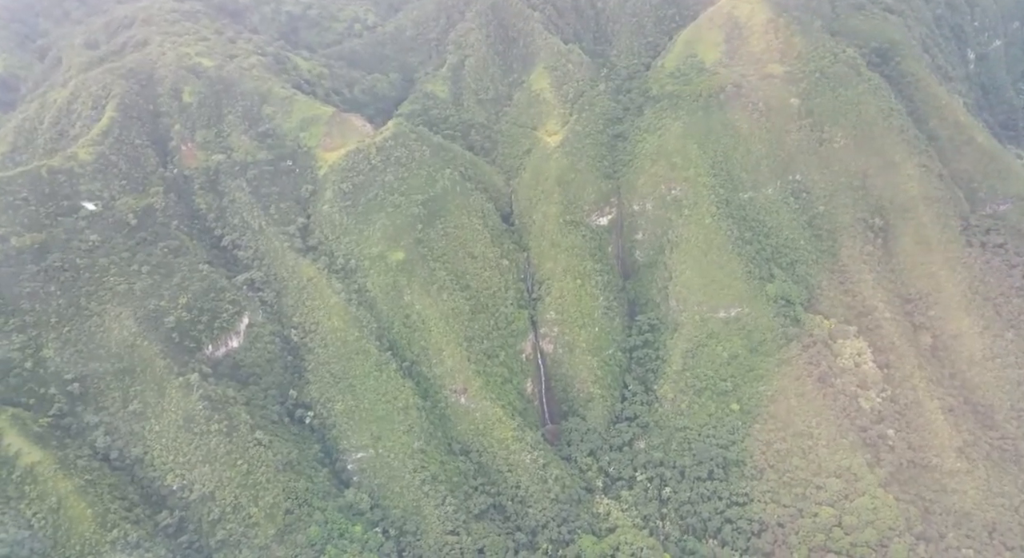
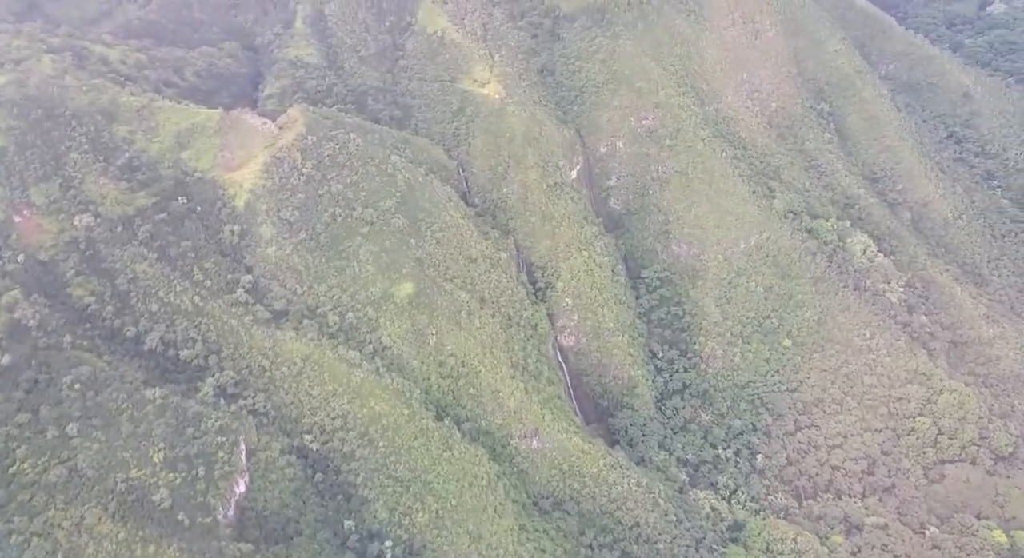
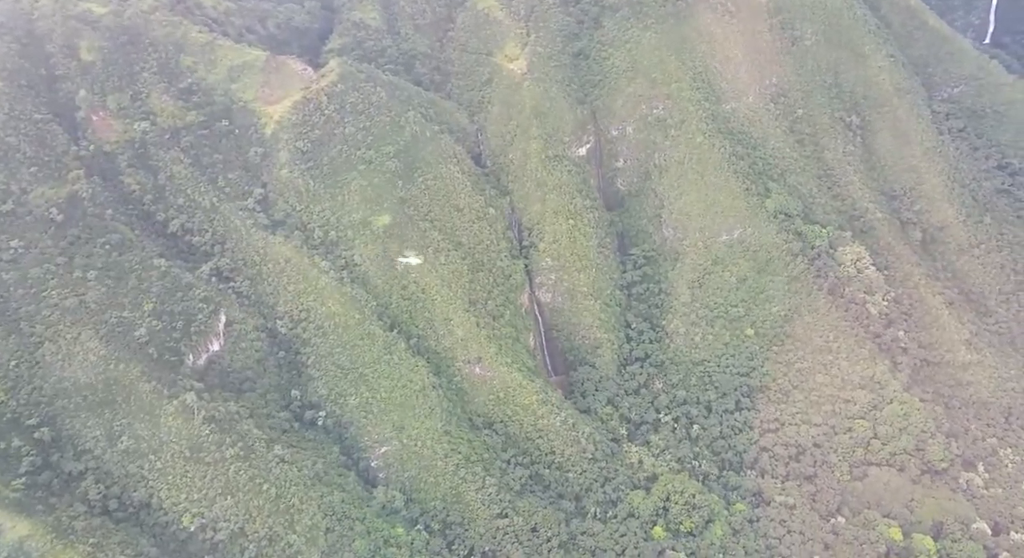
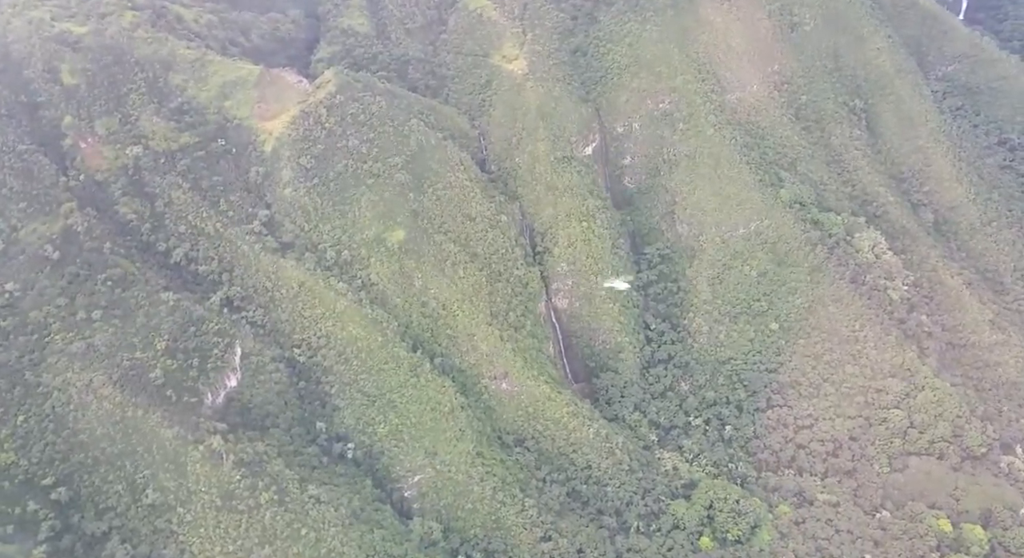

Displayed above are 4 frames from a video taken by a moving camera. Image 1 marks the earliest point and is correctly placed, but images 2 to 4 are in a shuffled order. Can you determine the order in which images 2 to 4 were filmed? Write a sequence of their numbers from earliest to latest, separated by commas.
3, 4, 2
